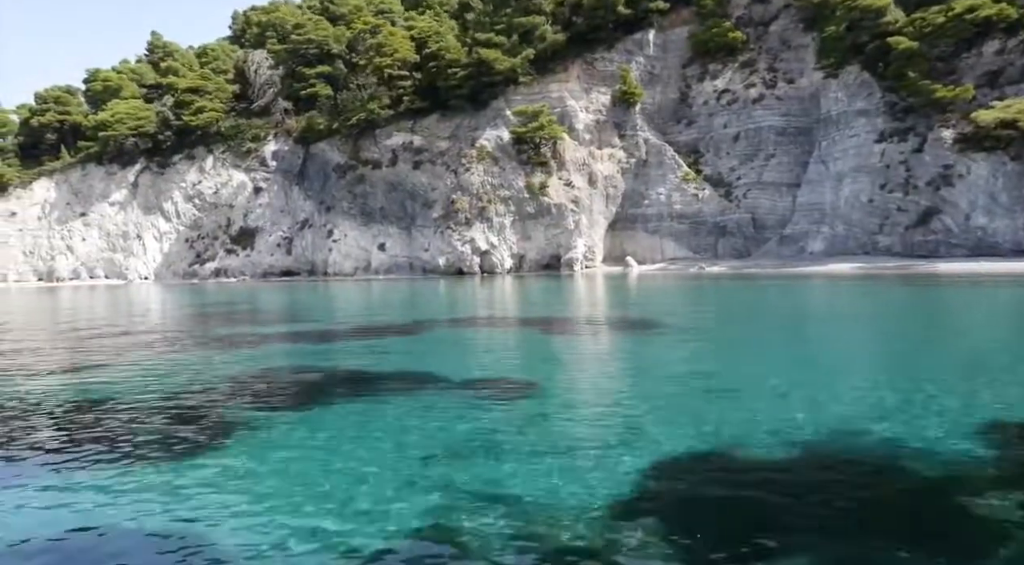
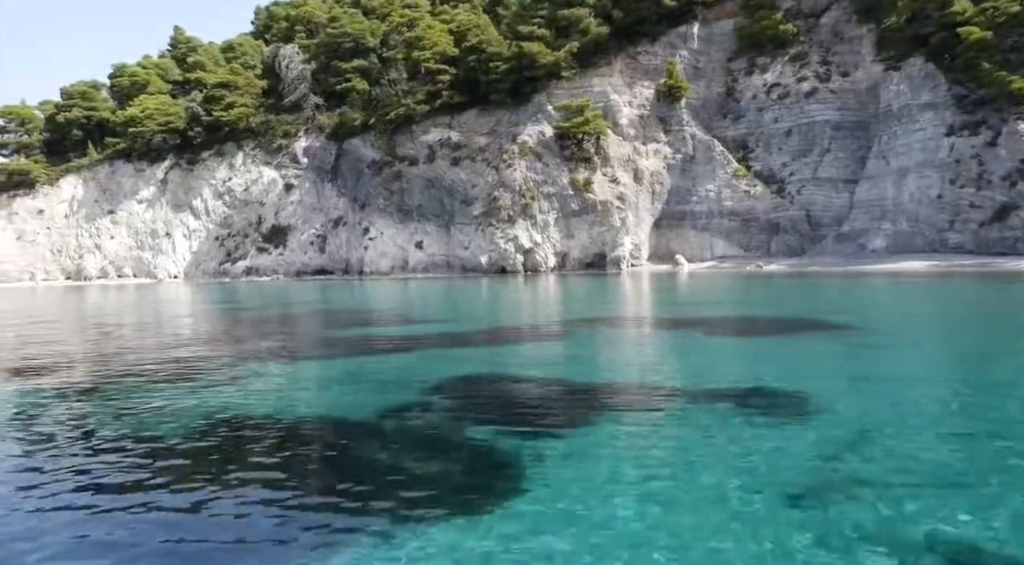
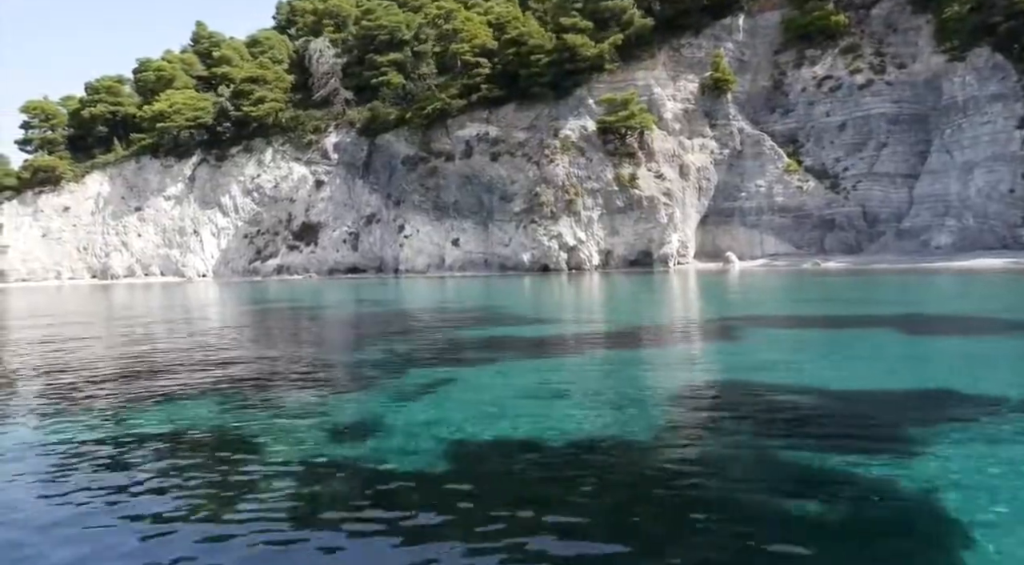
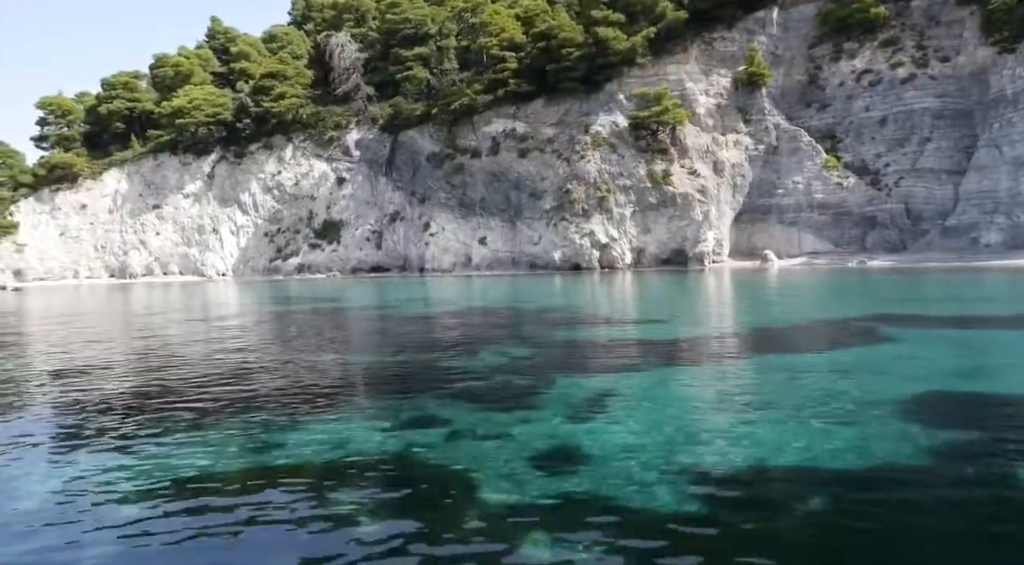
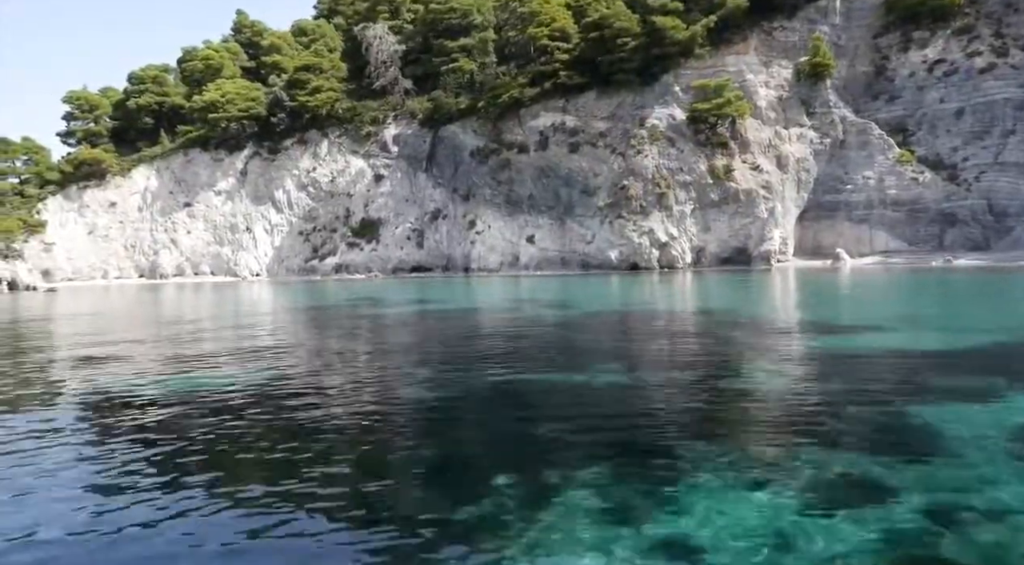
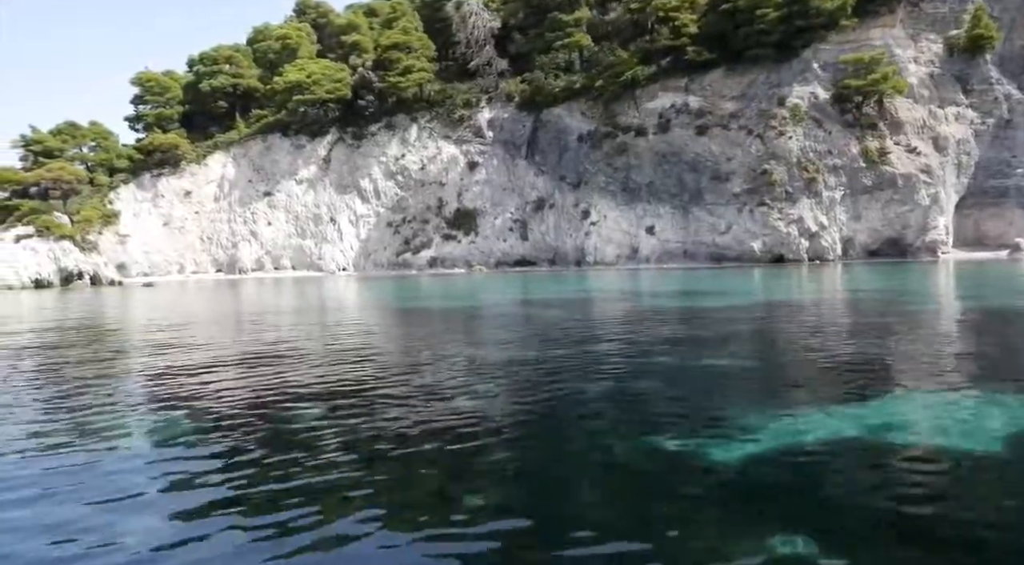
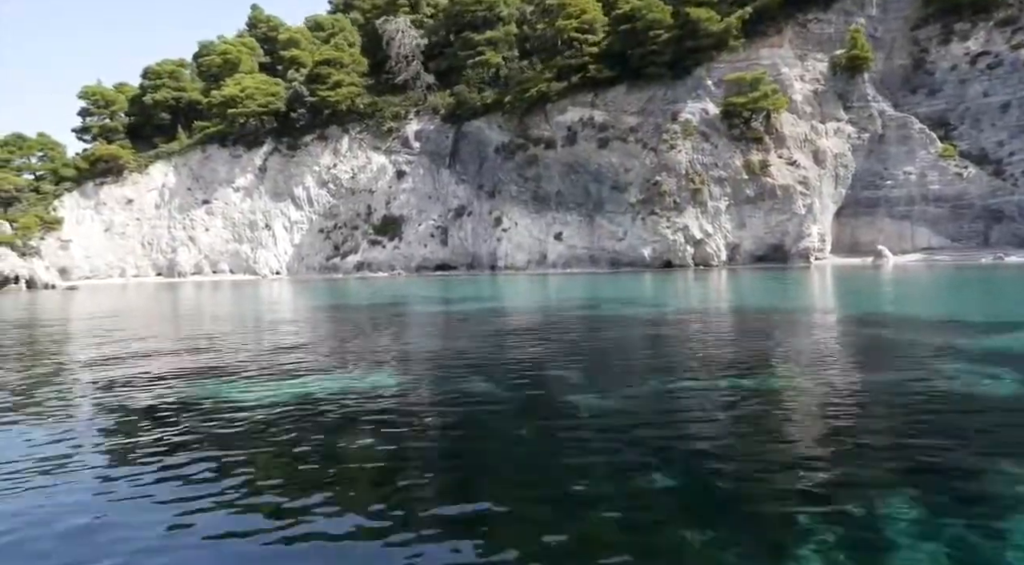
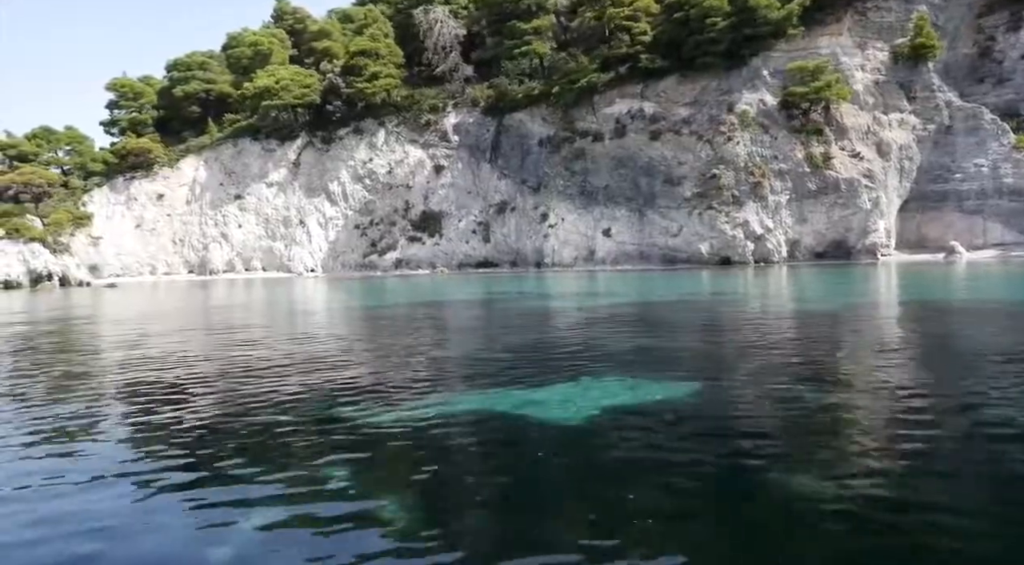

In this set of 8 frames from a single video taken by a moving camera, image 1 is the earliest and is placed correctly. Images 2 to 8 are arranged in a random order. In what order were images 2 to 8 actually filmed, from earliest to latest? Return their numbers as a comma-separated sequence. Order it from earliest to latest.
2, 3, 4, 5, 7, 8, 6
